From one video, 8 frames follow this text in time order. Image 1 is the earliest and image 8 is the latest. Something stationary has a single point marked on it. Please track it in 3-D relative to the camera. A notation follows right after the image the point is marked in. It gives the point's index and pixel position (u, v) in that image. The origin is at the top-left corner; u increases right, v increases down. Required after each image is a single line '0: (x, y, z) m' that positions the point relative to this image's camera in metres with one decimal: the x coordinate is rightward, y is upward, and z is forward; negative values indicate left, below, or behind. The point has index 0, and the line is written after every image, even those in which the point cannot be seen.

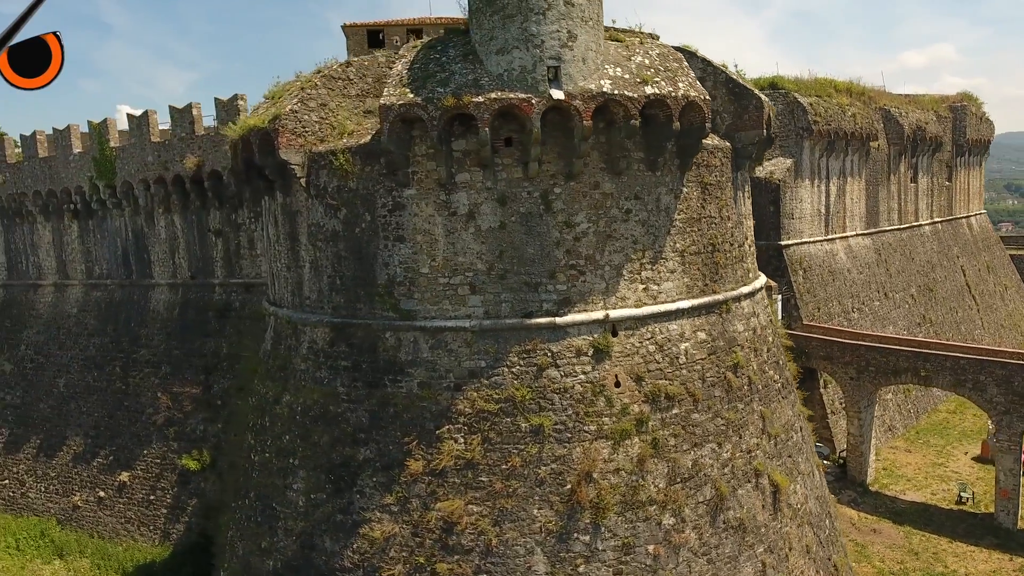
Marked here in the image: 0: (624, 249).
0: (+1.6, +0.5, +9.0) m
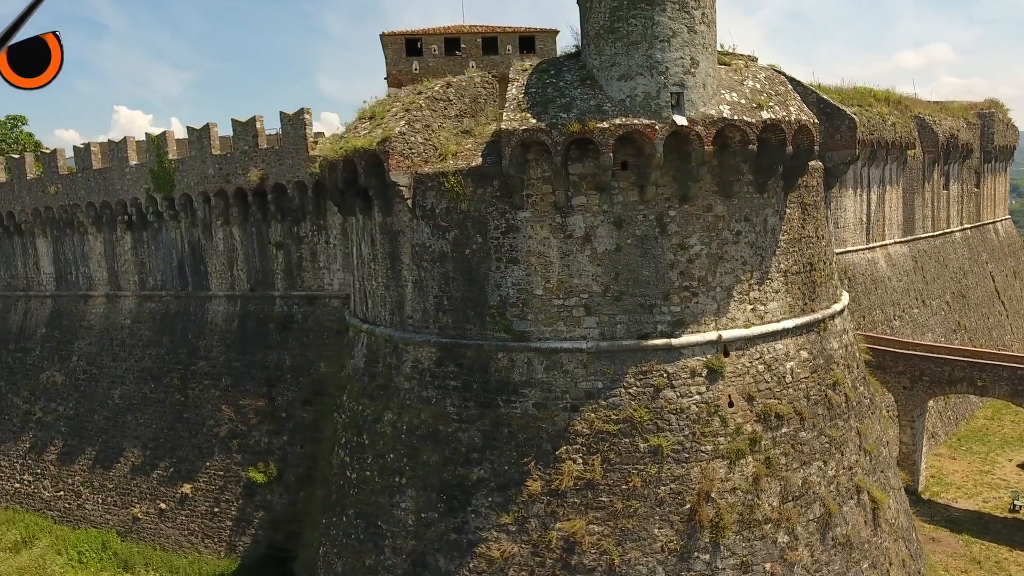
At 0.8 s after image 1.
0: (+3.2, +0.2, +9.1) m
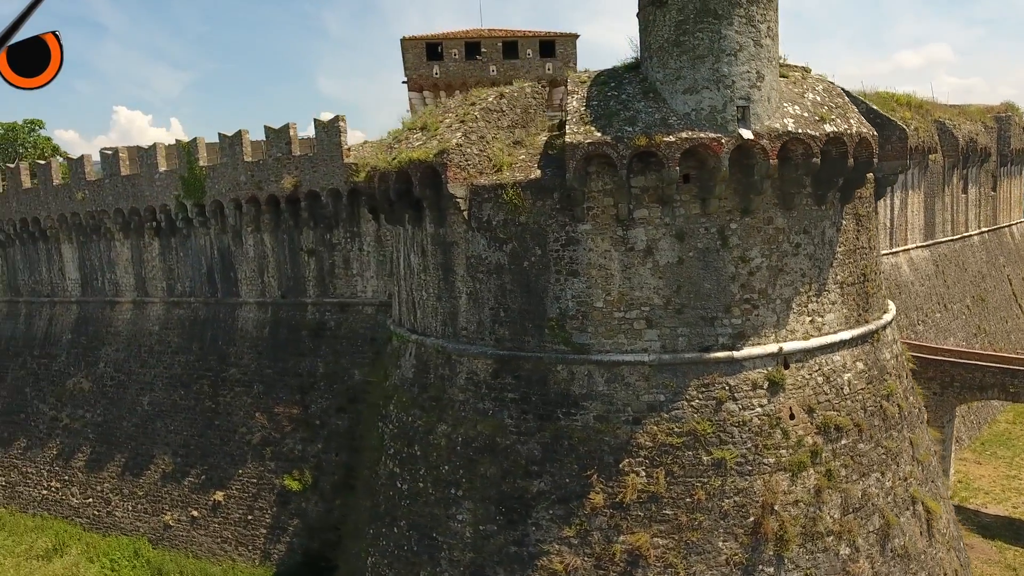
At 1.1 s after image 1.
0: (+4.0, +0.1, +9.1) m
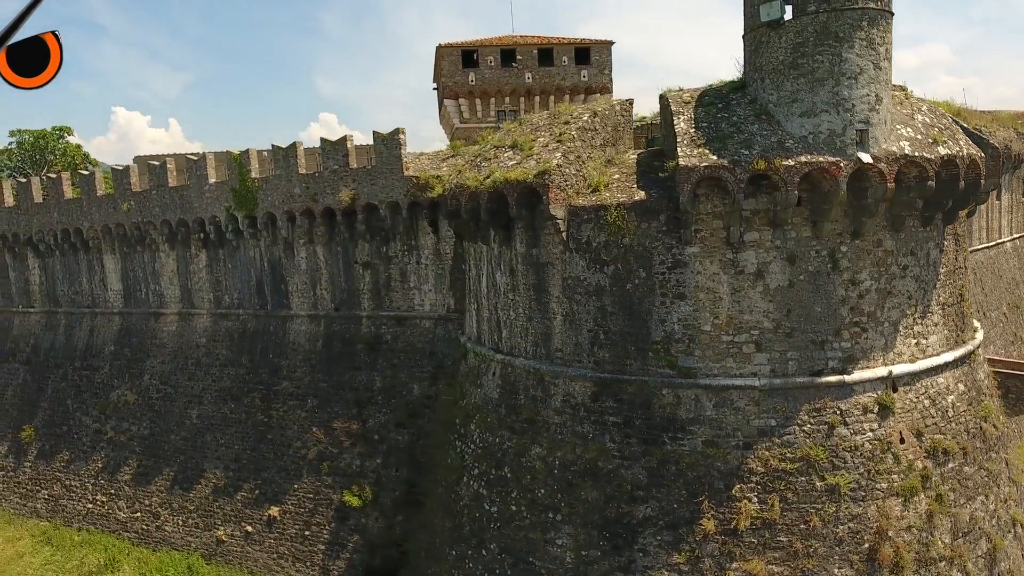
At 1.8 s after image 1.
0: (+5.5, -0.2, +9.0) m
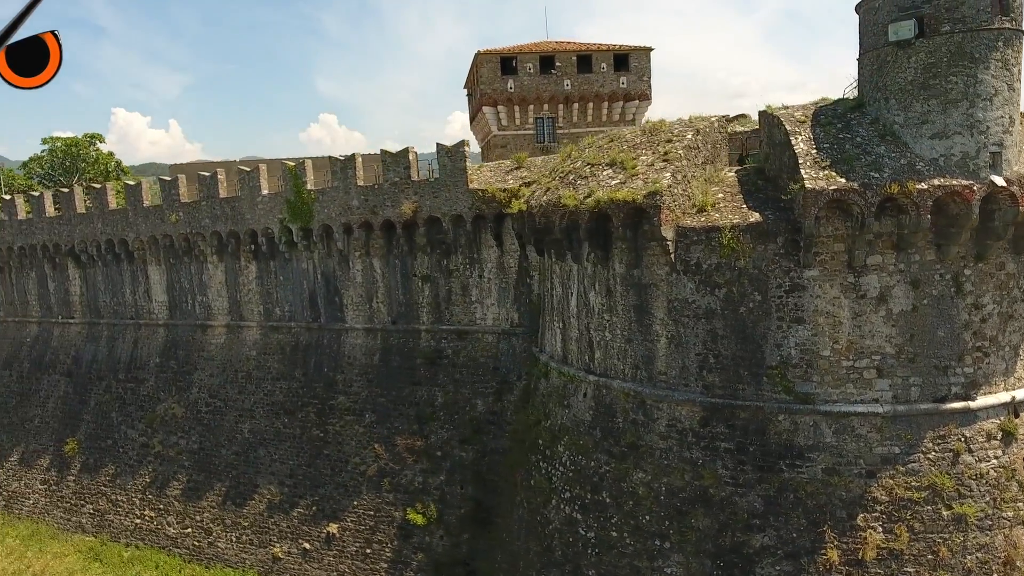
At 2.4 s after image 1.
0: (+7.1, -0.6, +8.9) m
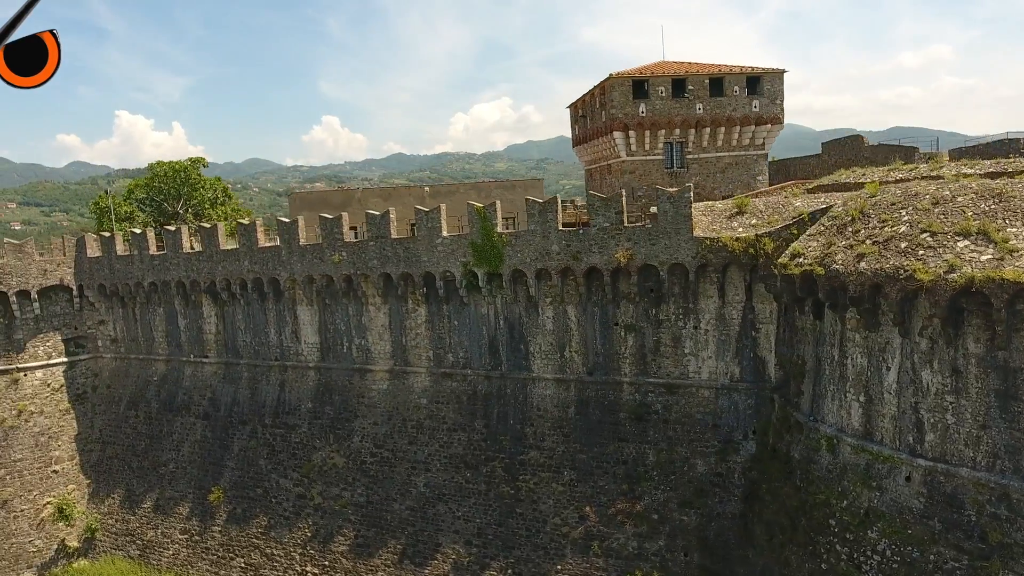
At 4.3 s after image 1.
0: (+12.0, -1.7, +8.1) m
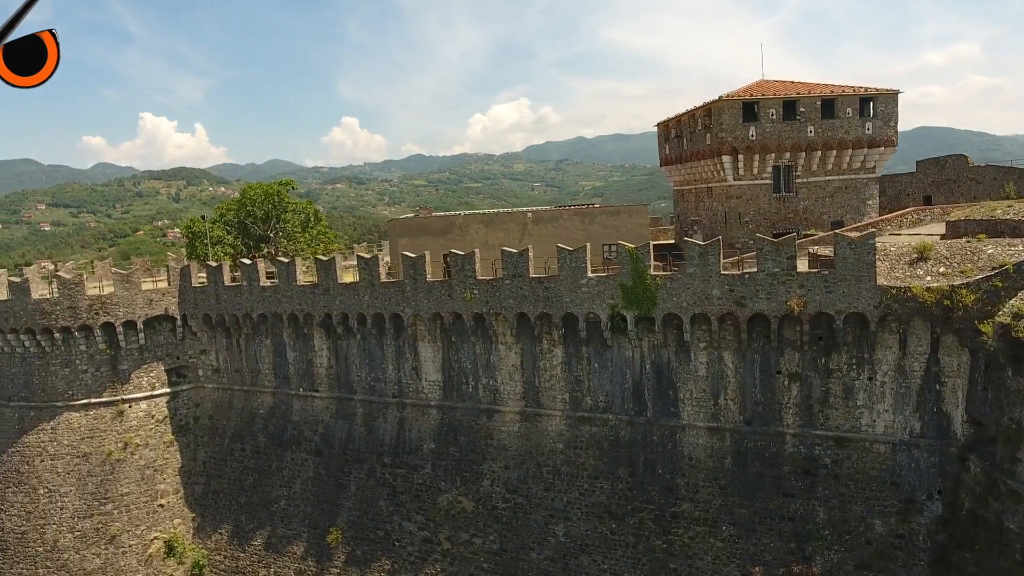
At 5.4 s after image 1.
0: (+15.4, -2.8, +7.1) m
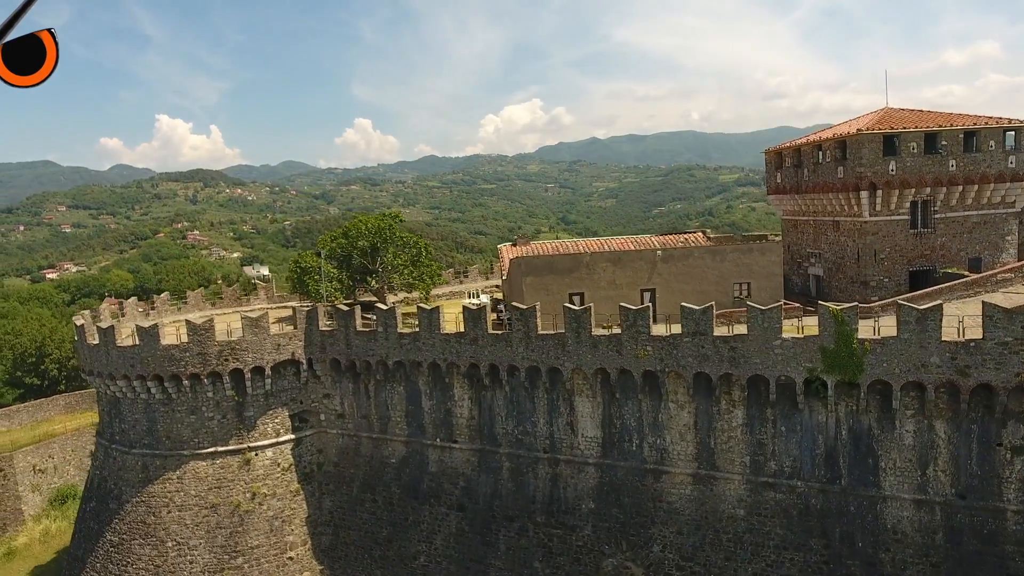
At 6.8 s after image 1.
0: (+19.6, -4.3, +6.1) m
